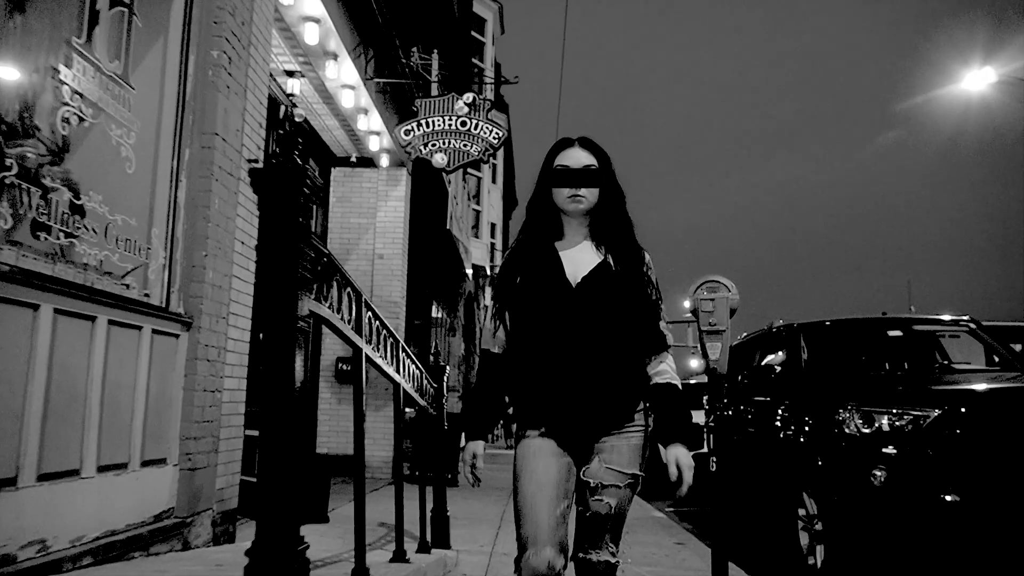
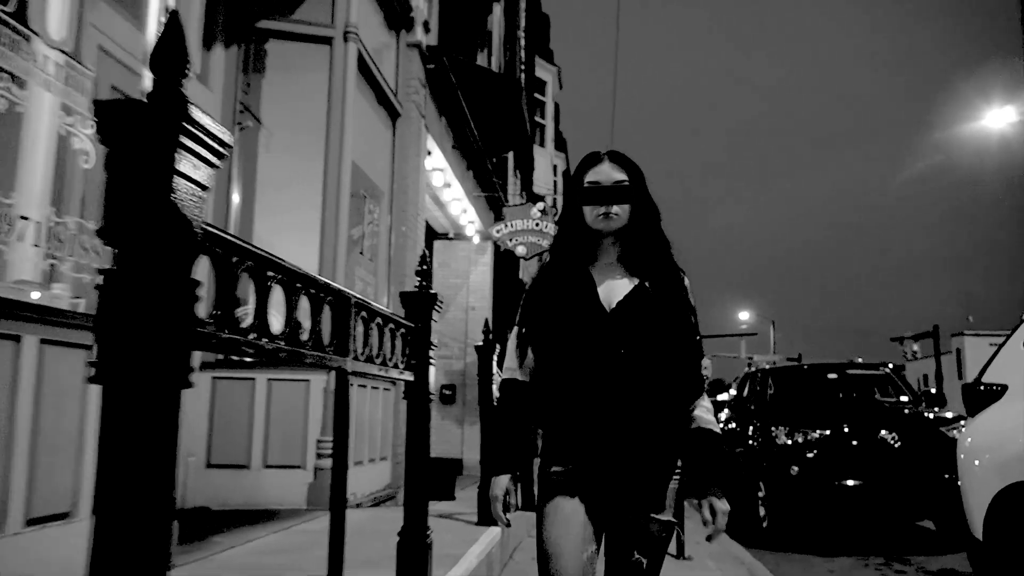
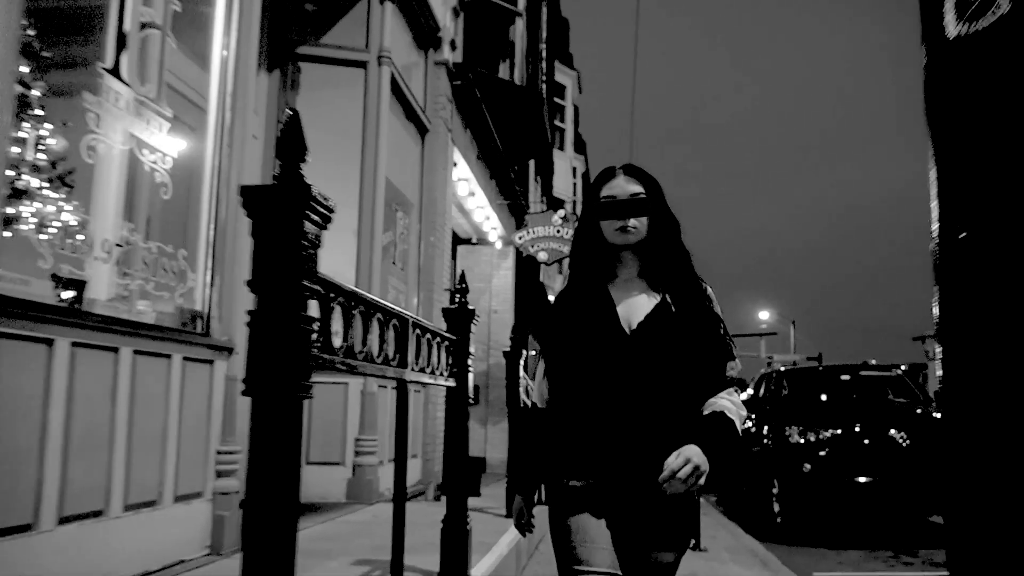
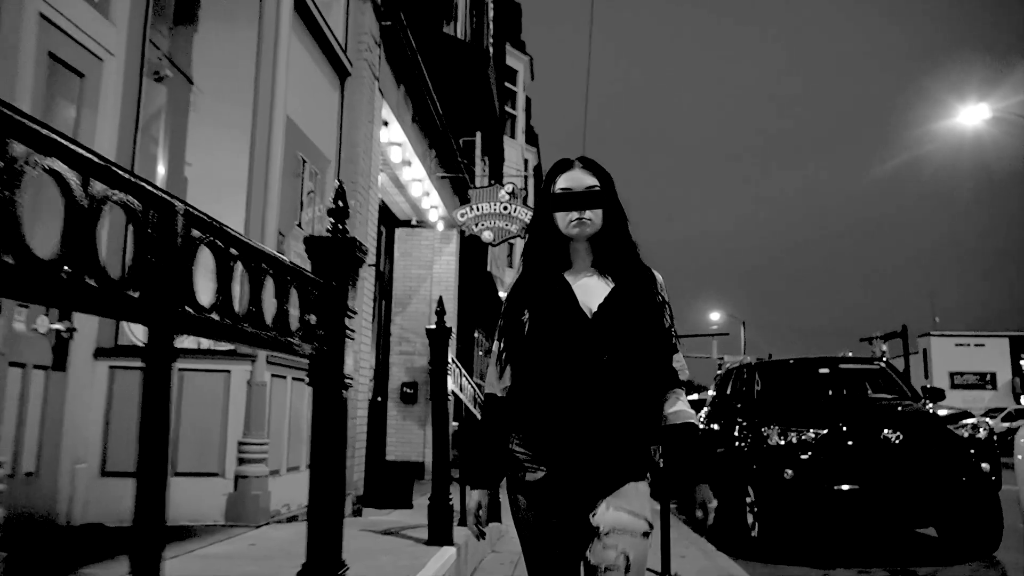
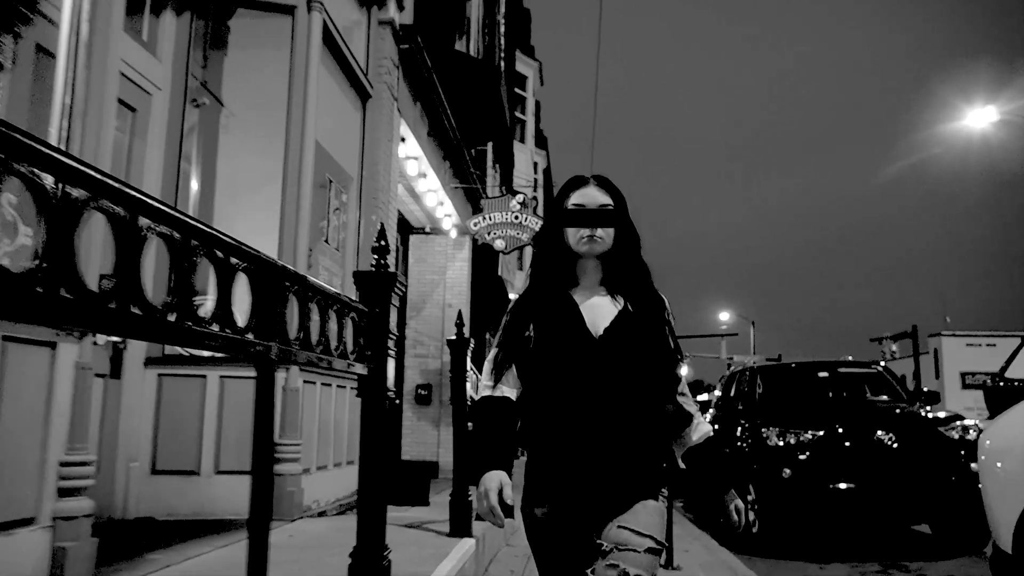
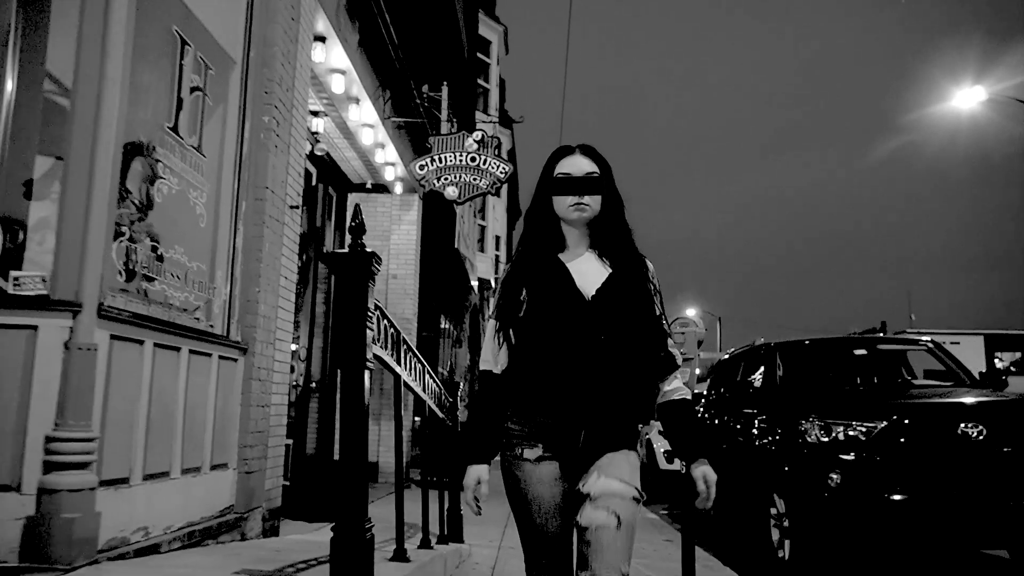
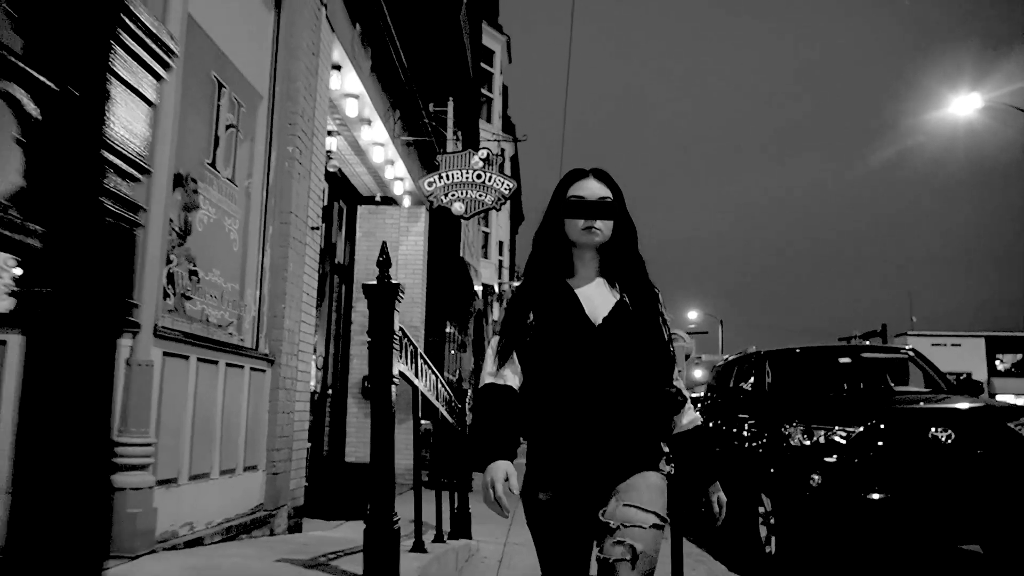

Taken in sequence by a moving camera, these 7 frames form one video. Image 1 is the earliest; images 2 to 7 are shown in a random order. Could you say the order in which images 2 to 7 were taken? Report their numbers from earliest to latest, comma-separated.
6, 7, 4, 5, 2, 3
